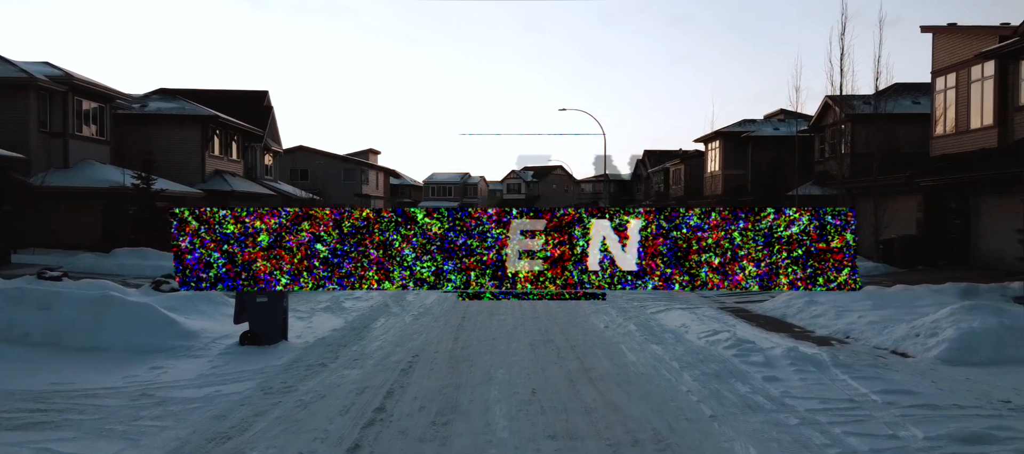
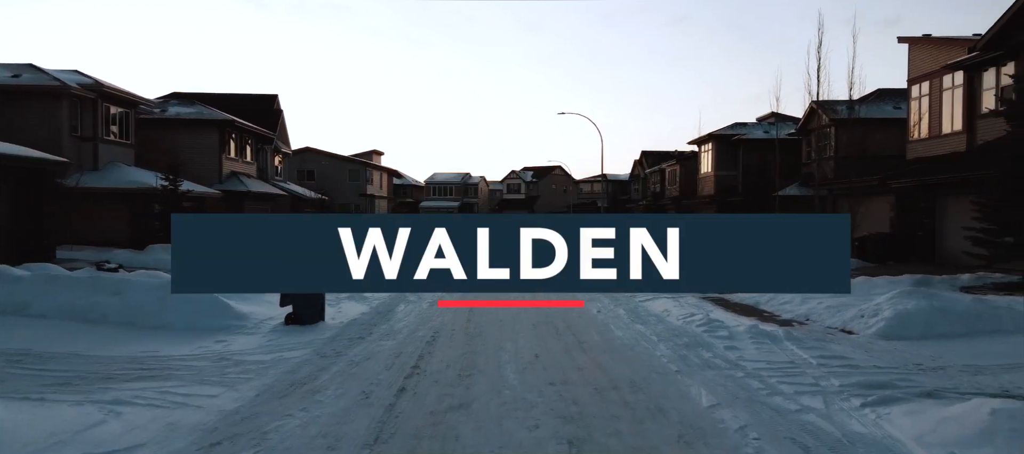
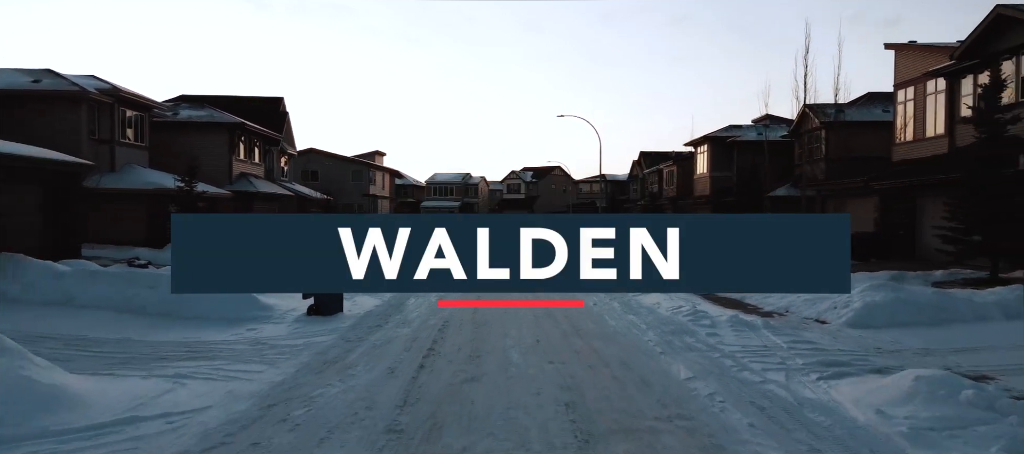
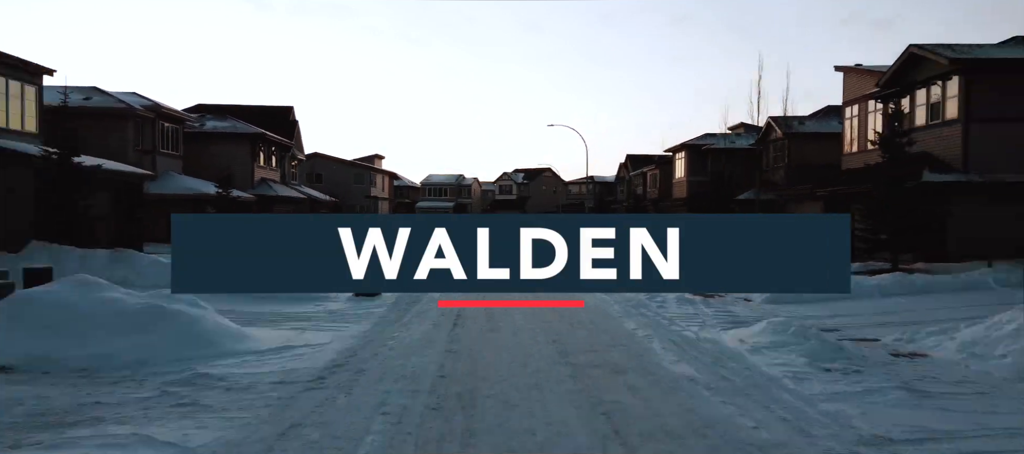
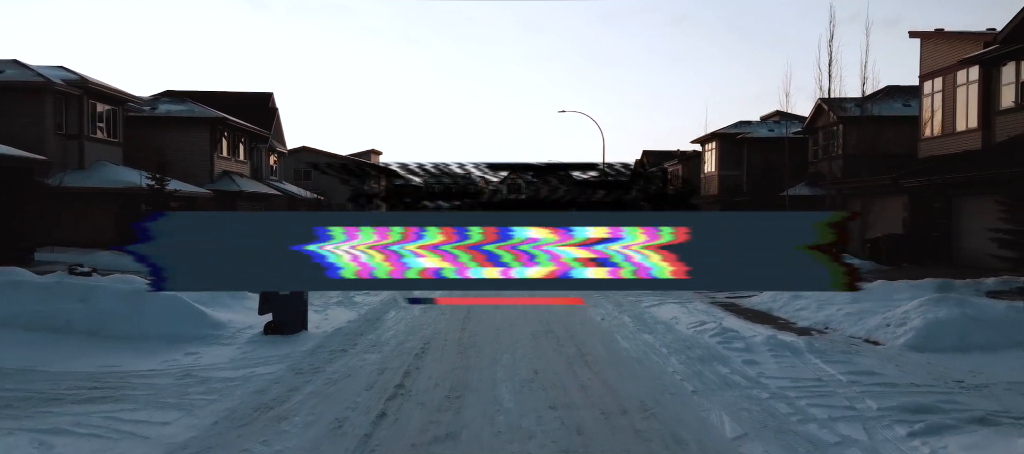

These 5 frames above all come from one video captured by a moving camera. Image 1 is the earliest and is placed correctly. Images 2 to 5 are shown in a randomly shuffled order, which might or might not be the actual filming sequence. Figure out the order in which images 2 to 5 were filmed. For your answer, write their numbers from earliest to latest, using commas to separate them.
5, 2, 3, 4
